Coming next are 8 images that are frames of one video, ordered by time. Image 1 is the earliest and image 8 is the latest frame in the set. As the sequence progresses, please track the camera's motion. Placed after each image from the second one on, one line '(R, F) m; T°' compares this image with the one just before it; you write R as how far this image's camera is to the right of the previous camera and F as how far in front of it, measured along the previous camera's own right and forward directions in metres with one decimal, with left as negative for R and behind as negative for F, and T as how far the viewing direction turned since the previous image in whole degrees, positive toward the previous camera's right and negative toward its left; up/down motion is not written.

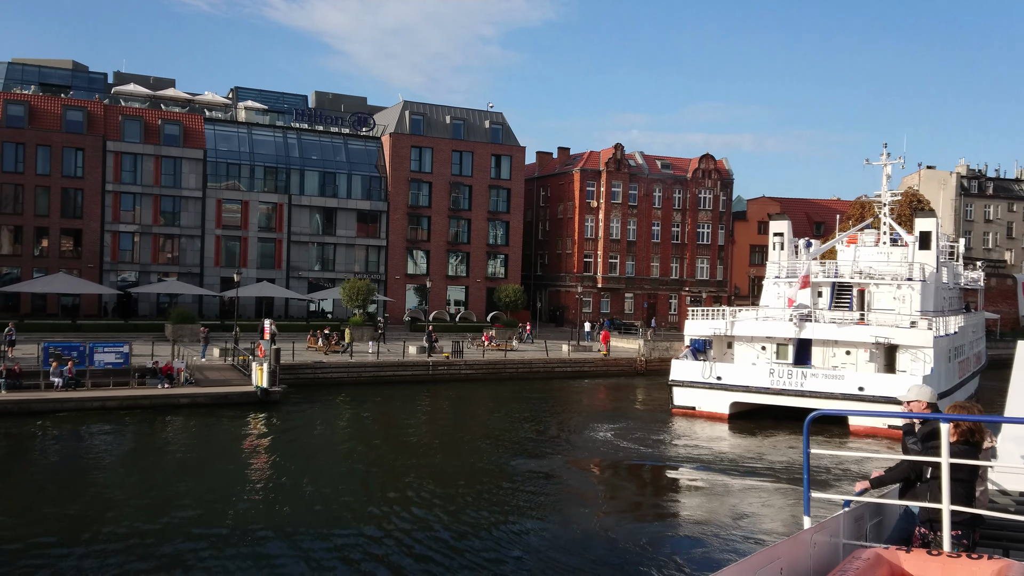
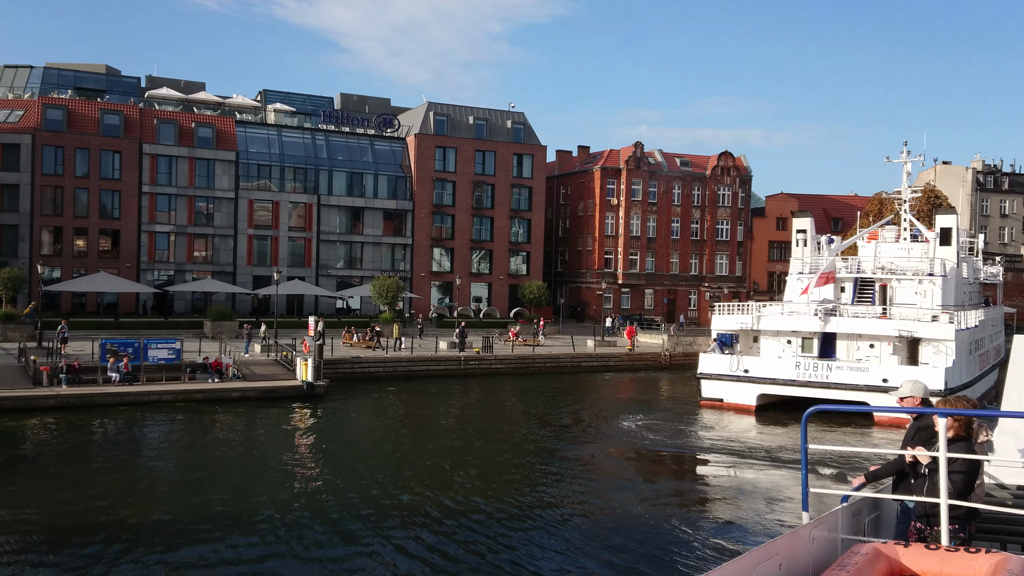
(-0.8, -1.0) m; -1°
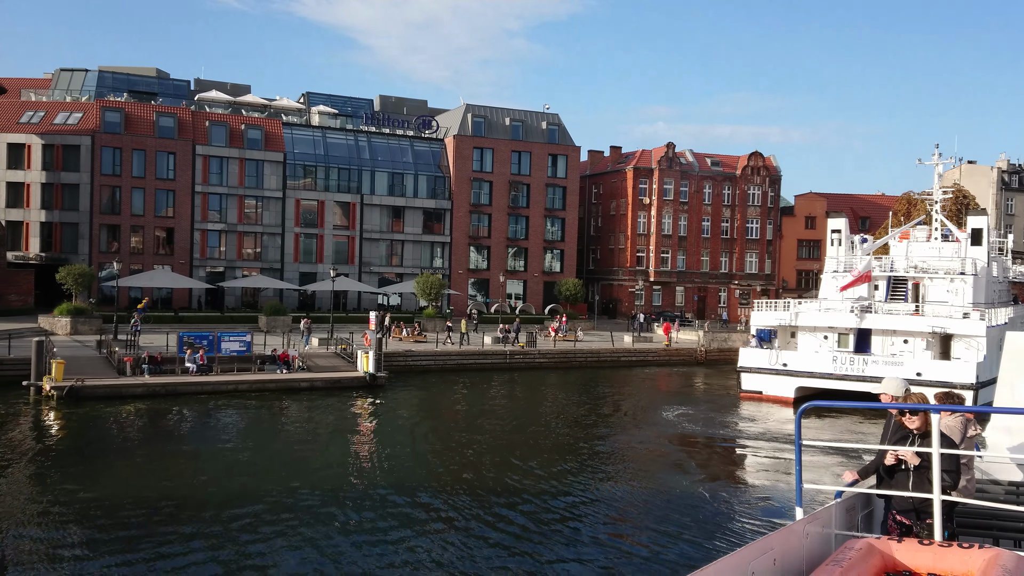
(-1.2, -1.5) m; -1°
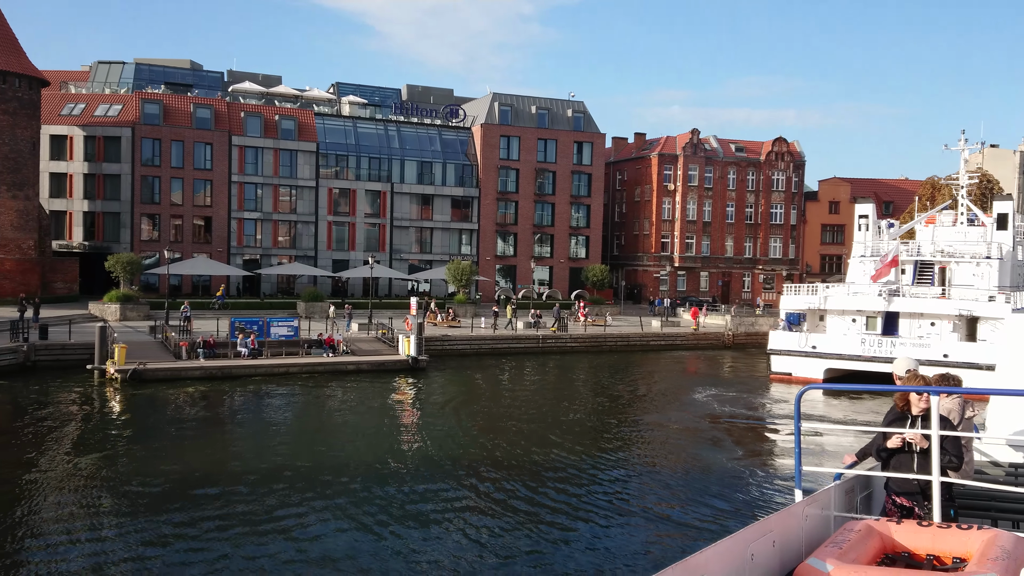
(-0.8, -1.0) m; -1°
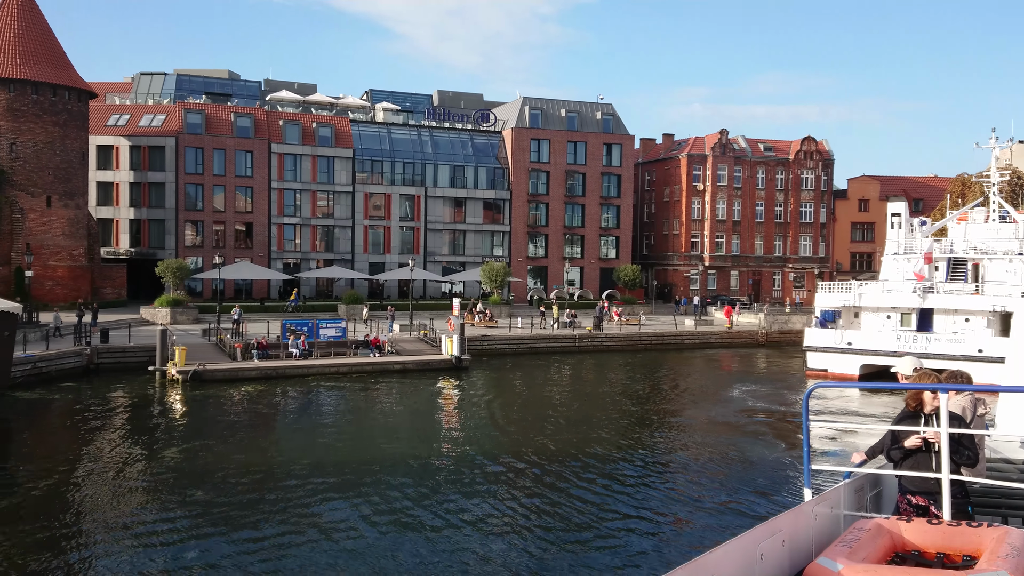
(-0.7, -0.9) m; -1°
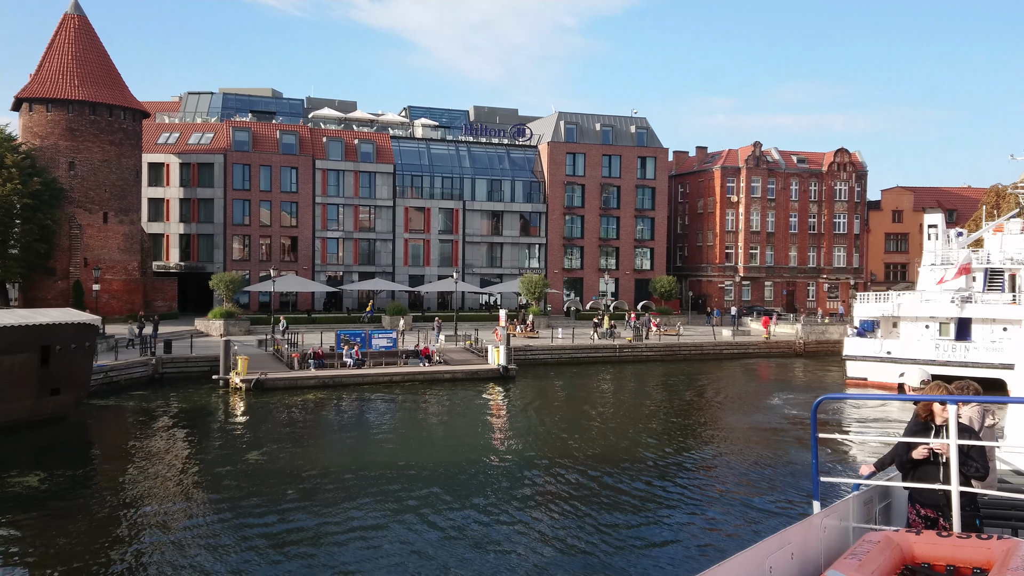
(-0.8, -1.0) m; -2°
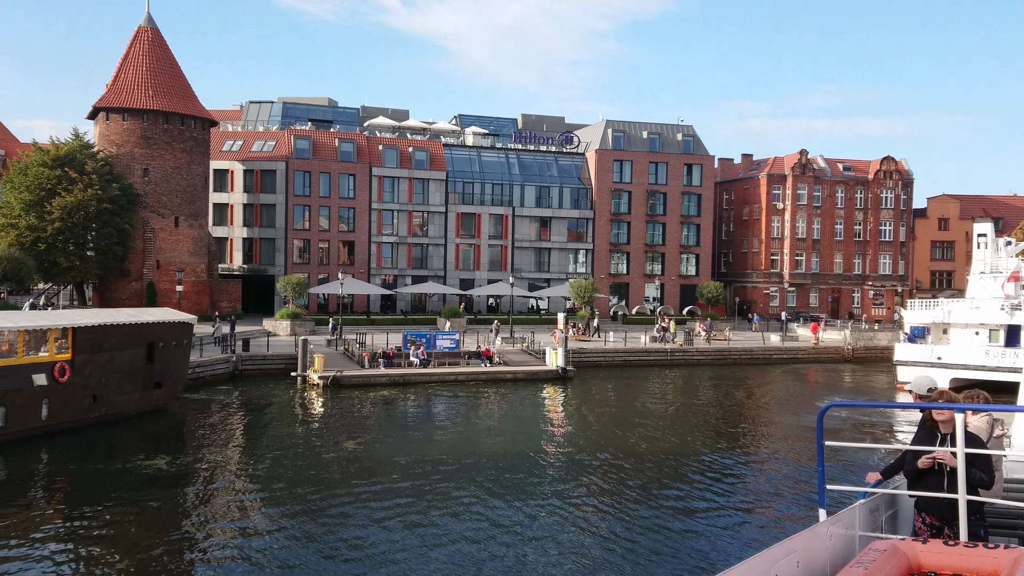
(-1.1, -1.4) m; -2°
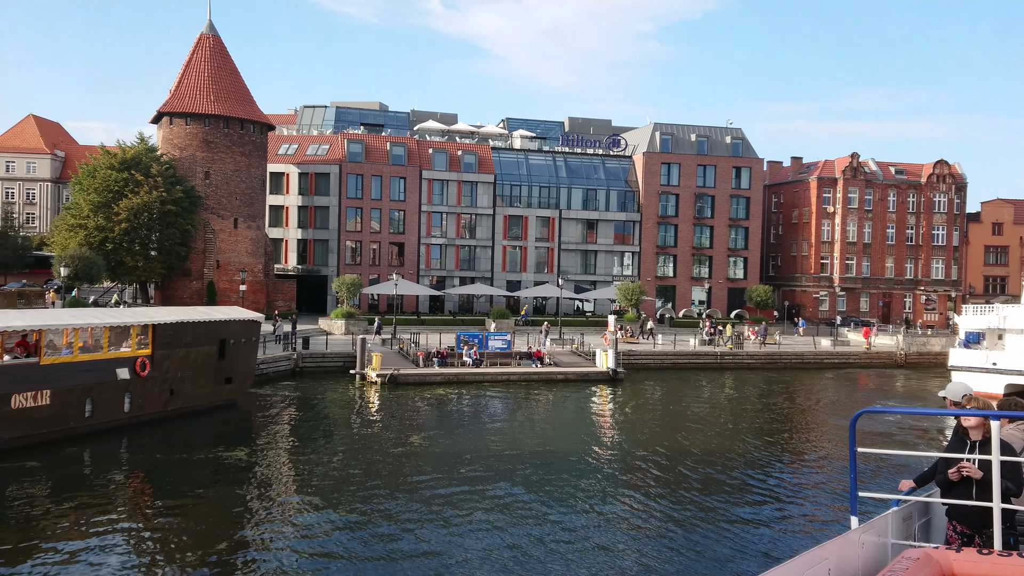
(-0.5, -0.6) m; -3°
